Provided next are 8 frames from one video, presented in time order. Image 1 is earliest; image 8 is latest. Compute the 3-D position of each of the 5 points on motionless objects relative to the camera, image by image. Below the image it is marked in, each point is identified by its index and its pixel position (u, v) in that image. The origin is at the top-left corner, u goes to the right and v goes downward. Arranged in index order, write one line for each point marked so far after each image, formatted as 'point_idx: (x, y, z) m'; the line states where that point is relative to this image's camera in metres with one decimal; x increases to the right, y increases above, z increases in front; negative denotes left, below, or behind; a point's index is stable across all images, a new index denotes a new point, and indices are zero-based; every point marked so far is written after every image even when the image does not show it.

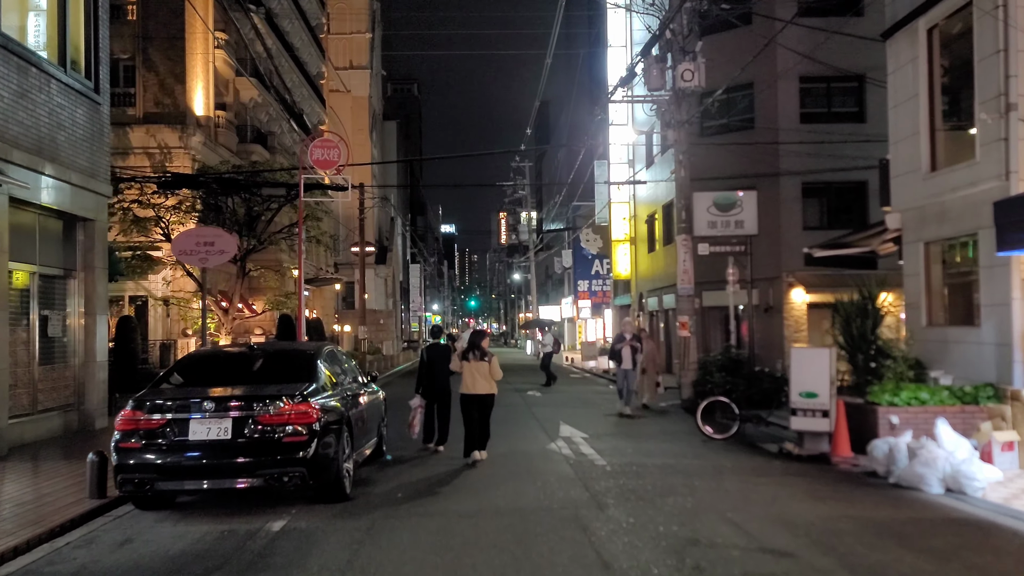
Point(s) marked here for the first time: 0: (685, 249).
0: (+3.6, +0.8, +18.0) m
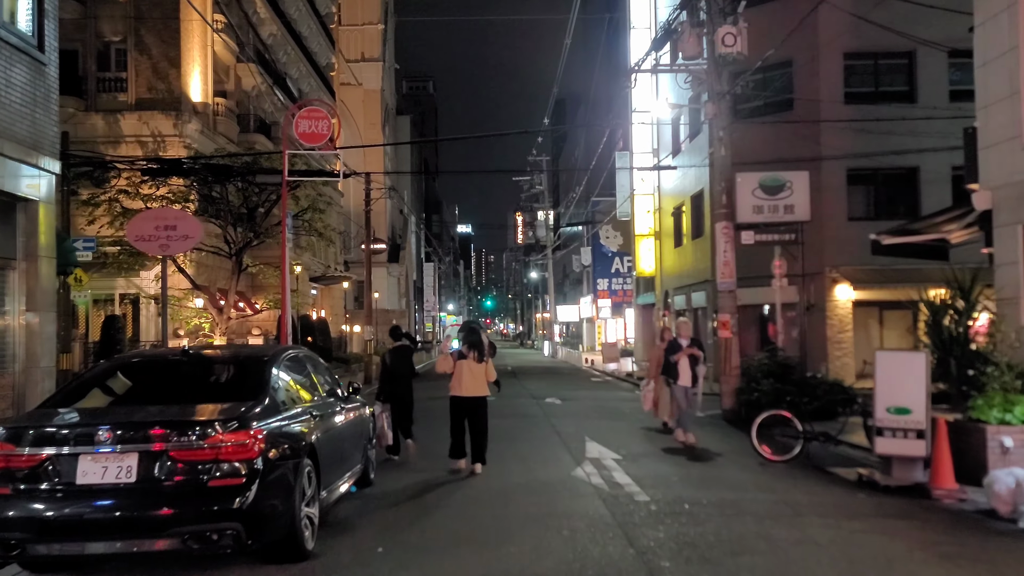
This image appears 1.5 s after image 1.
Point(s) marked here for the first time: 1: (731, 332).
0: (+3.9, +0.9, +15.8) m
1: (+4.0, -0.8, +15.8) m
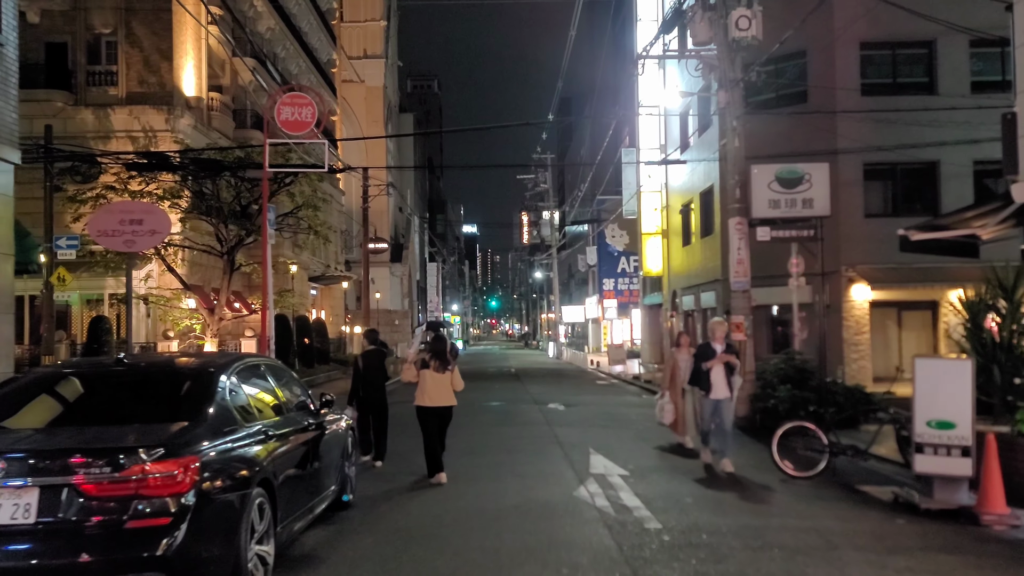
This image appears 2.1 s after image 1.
0: (+3.9, +0.9, +14.8) m
1: (+4.0, -0.8, +14.8) m
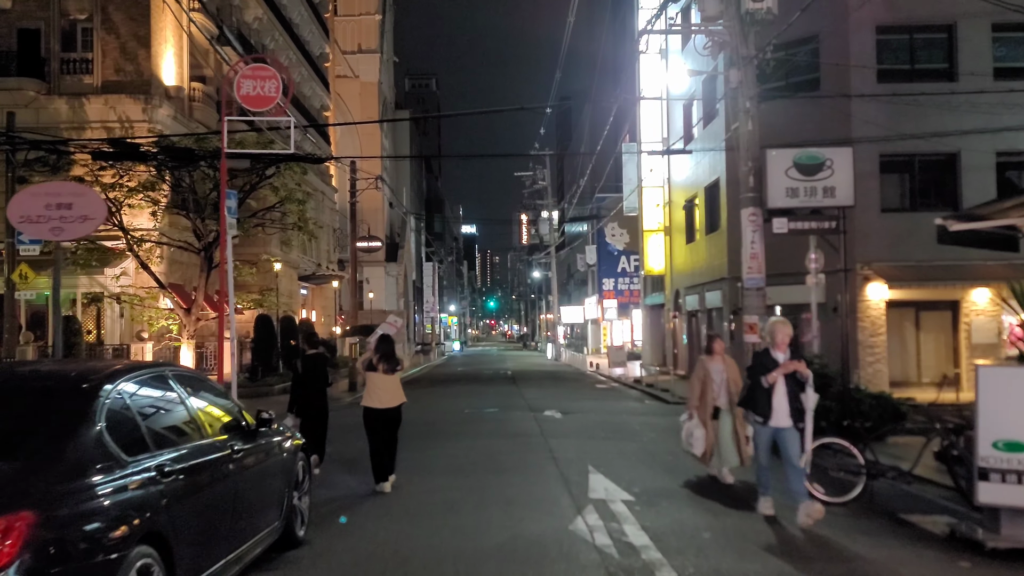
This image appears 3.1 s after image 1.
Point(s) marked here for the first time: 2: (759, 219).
0: (+3.8, +0.9, +13.5) m
1: (+3.9, -0.7, +13.5) m
2: (+3.8, +1.1, +13.4) m
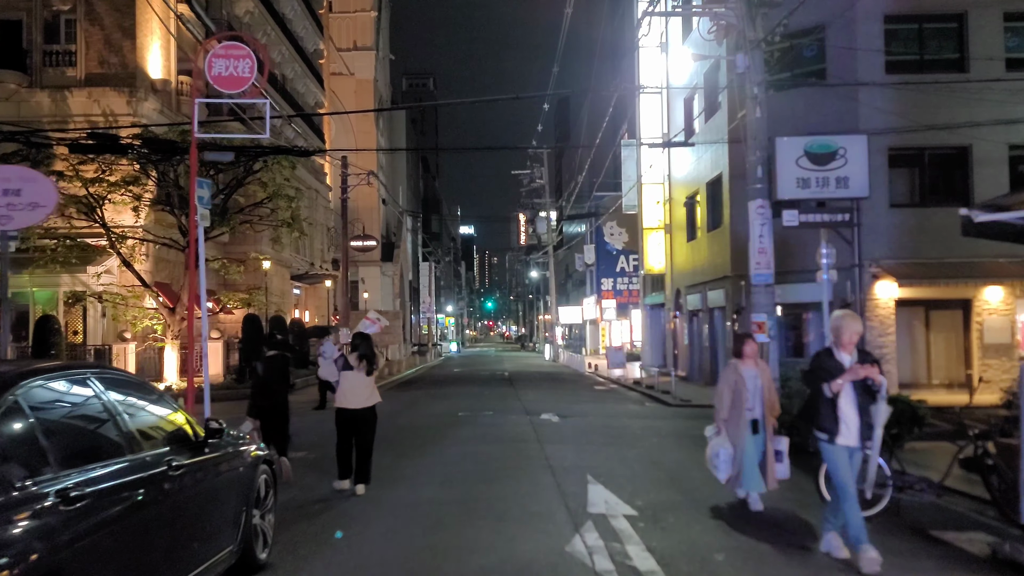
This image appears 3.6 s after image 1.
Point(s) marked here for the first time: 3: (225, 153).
0: (+3.7, +1.0, +12.7) m
1: (+3.8, -0.7, +12.8) m
2: (+3.8, +1.1, +12.7) m
3: (-6.3, +3.0, +18.9) m
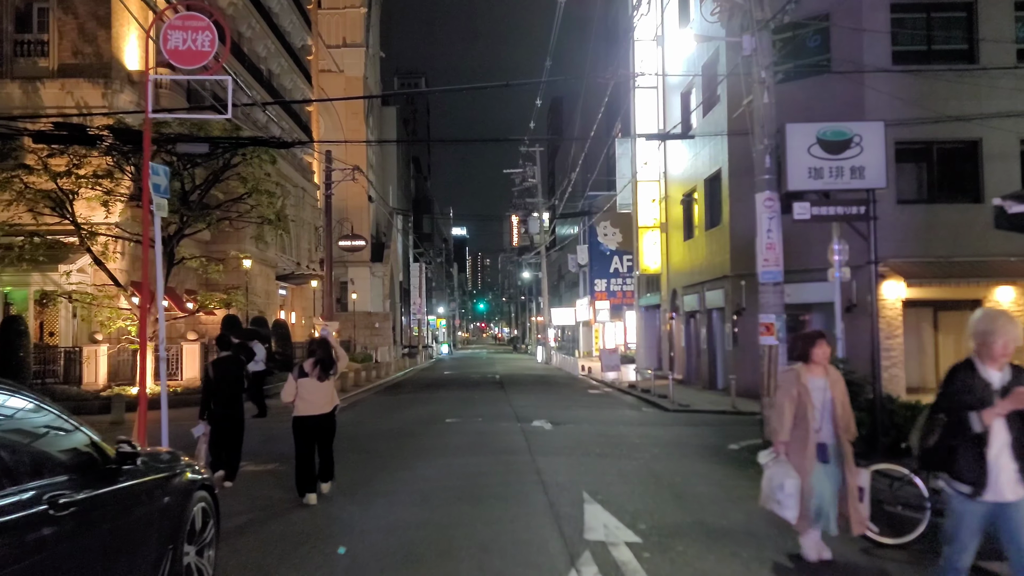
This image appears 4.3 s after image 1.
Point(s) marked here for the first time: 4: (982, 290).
0: (+3.5, +1.0, +11.8) m
1: (+3.6, -0.7, +11.8) m
2: (+3.6, +1.1, +11.8) m
3: (-6.5, +3.0, +17.9) m
4: (+10.5, 0.0, +19.3) m
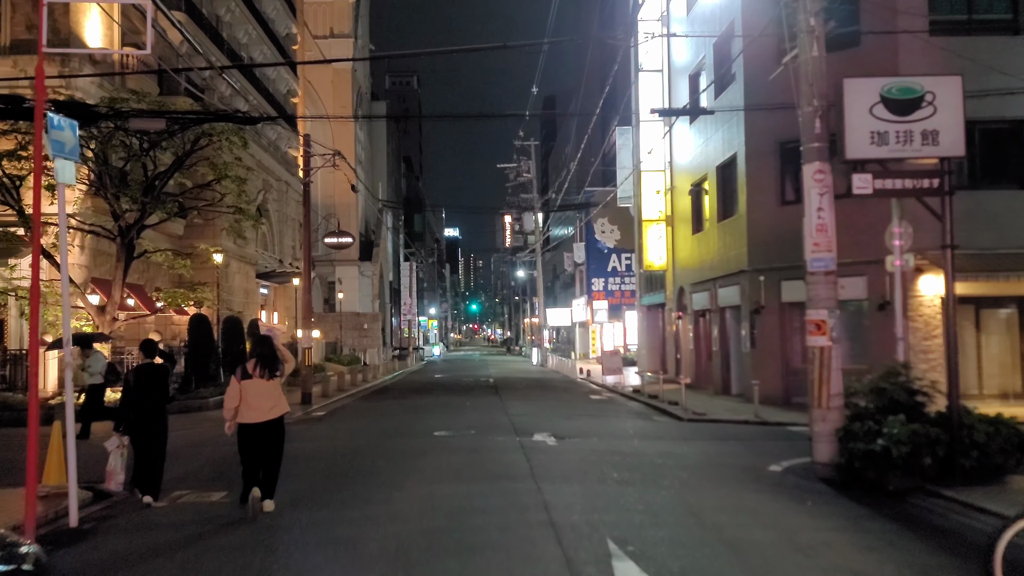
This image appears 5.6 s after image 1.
0: (+3.5, +1.1, +9.8) m
1: (+3.6, -0.6, +9.9) m
2: (+3.6, +1.3, +9.8) m
3: (-6.6, +3.1, +15.8) m
4: (+10.5, +0.1, +17.4) m
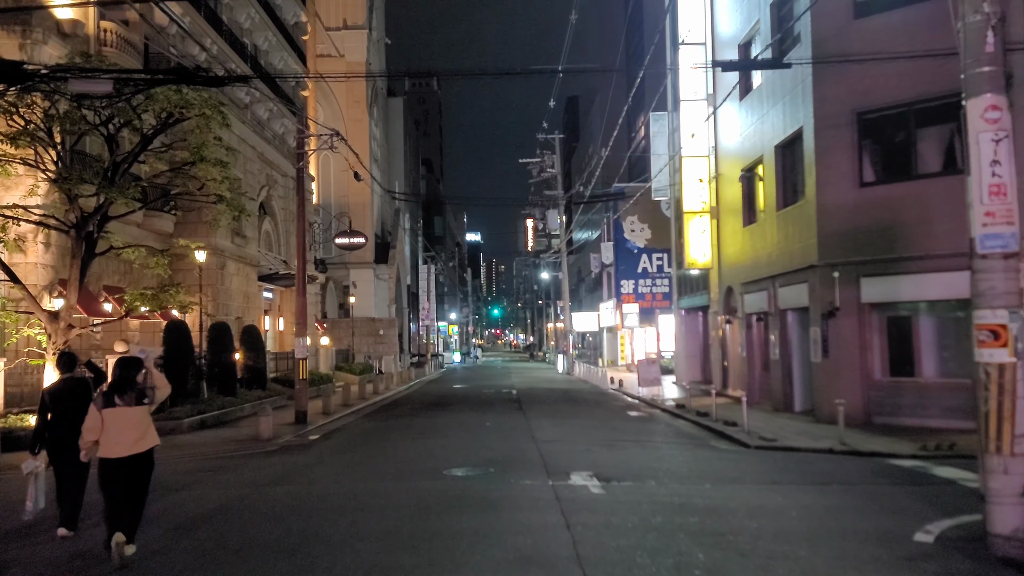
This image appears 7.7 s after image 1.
0: (+3.8, +1.2, +6.7) m
1: (+3.9, -0.5, +6.7) m
2: (+3.8, +1.3, +6.6) m
3: (-6.2, +3.1, +12.9) m
4: (+10.9, +0.1, +14.1) m
